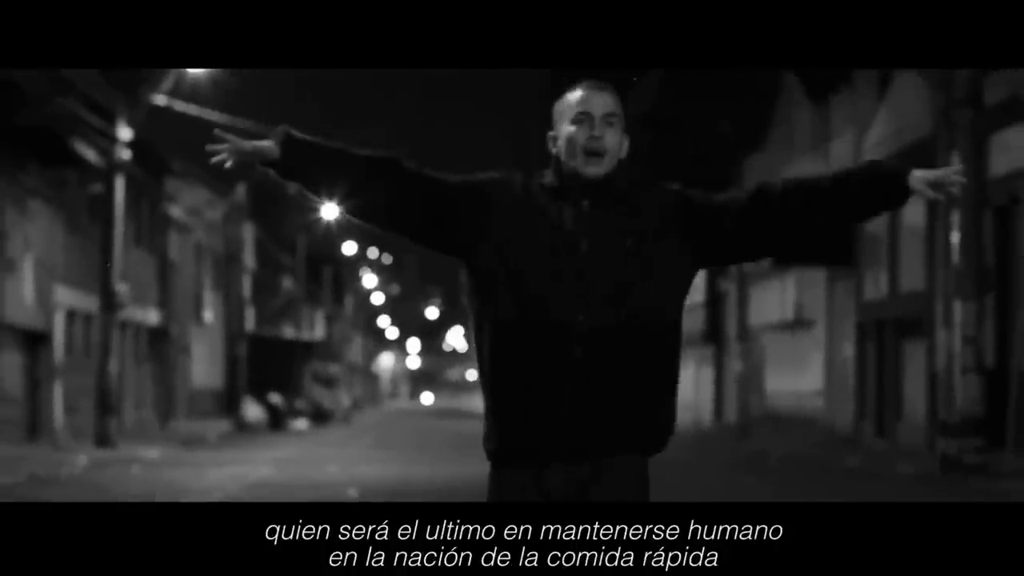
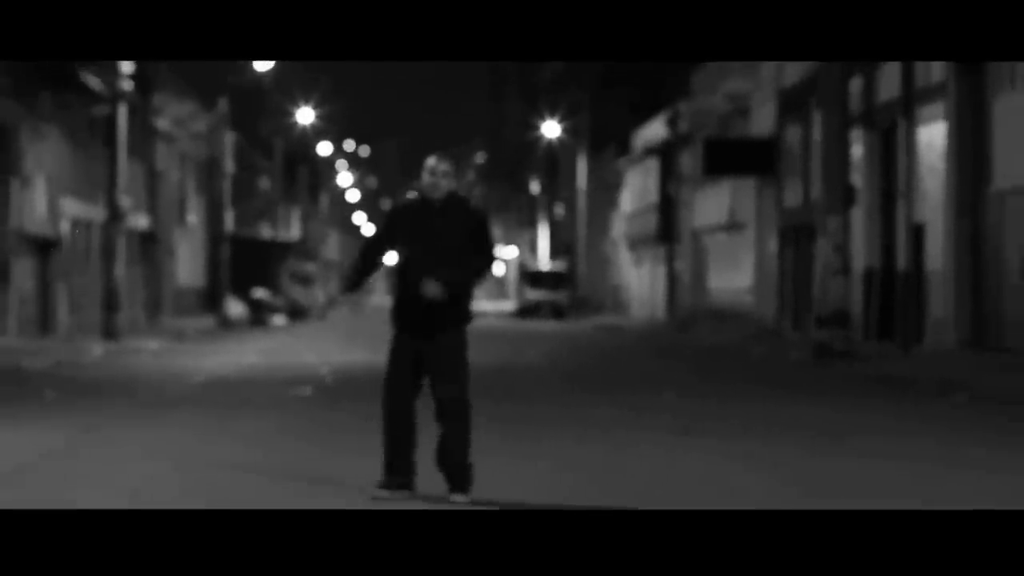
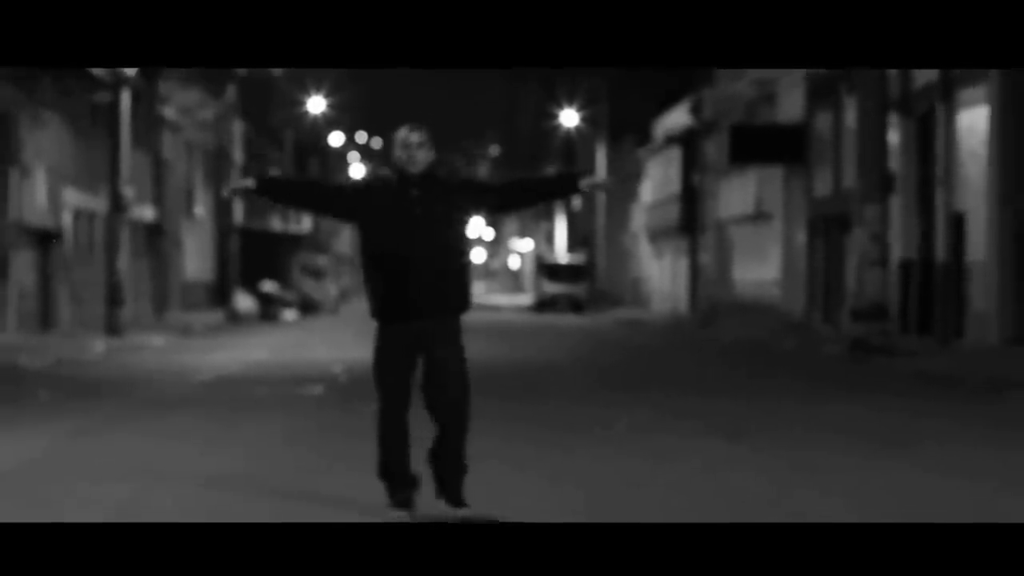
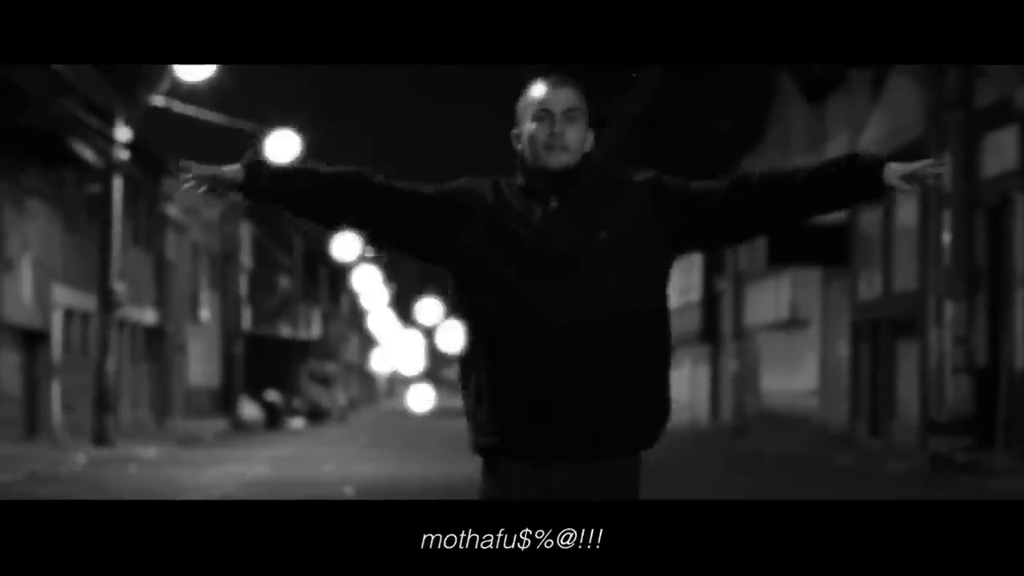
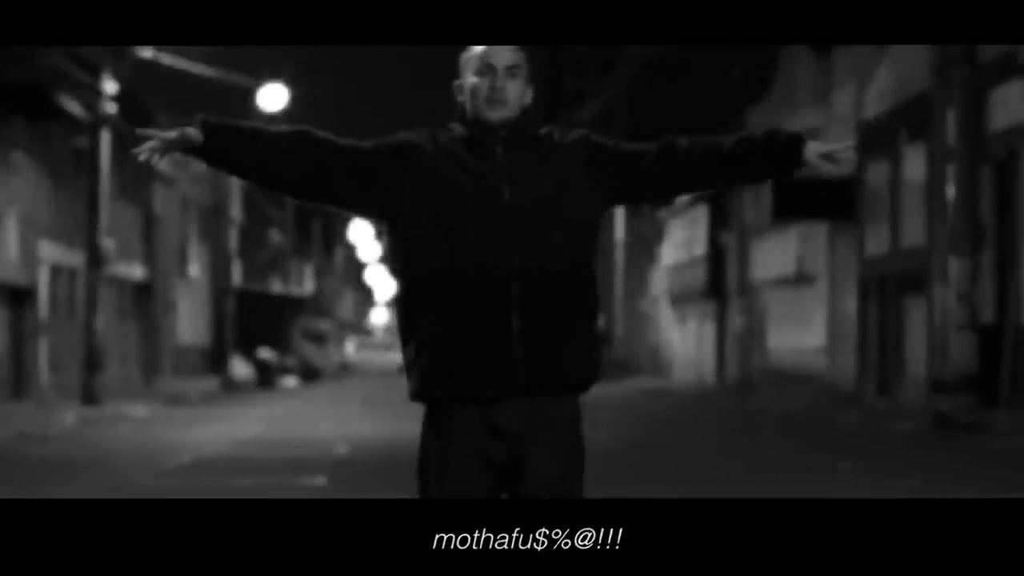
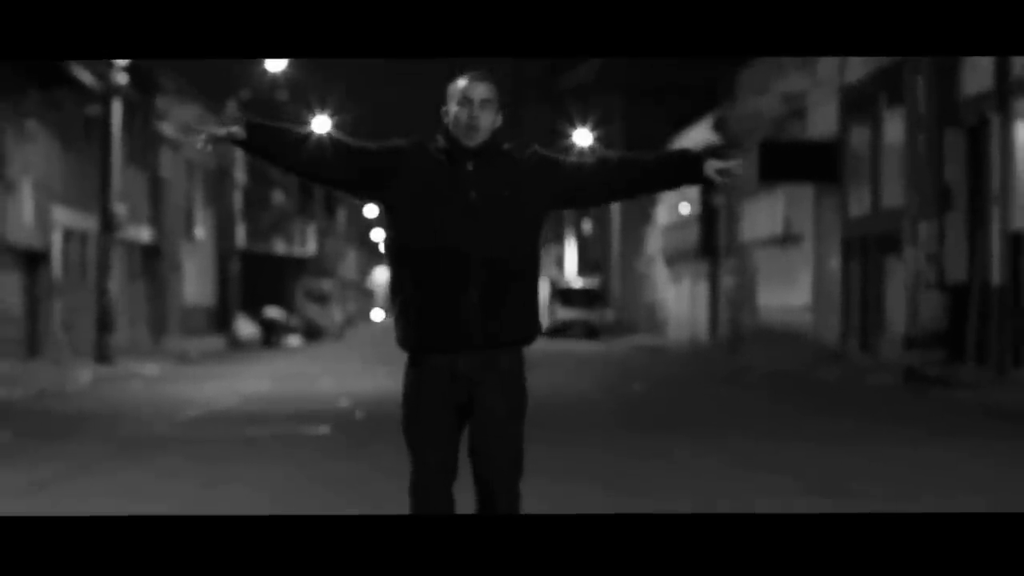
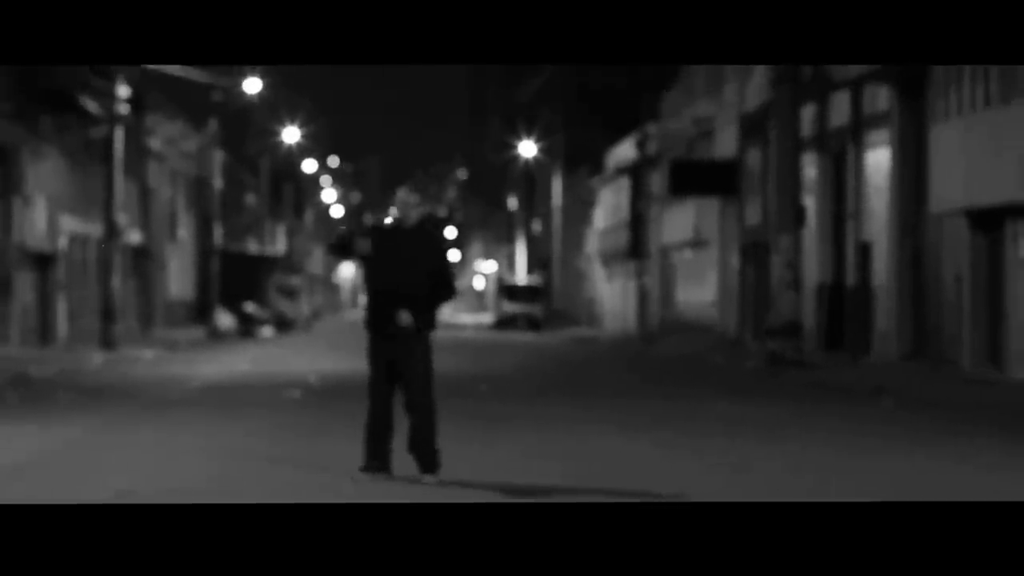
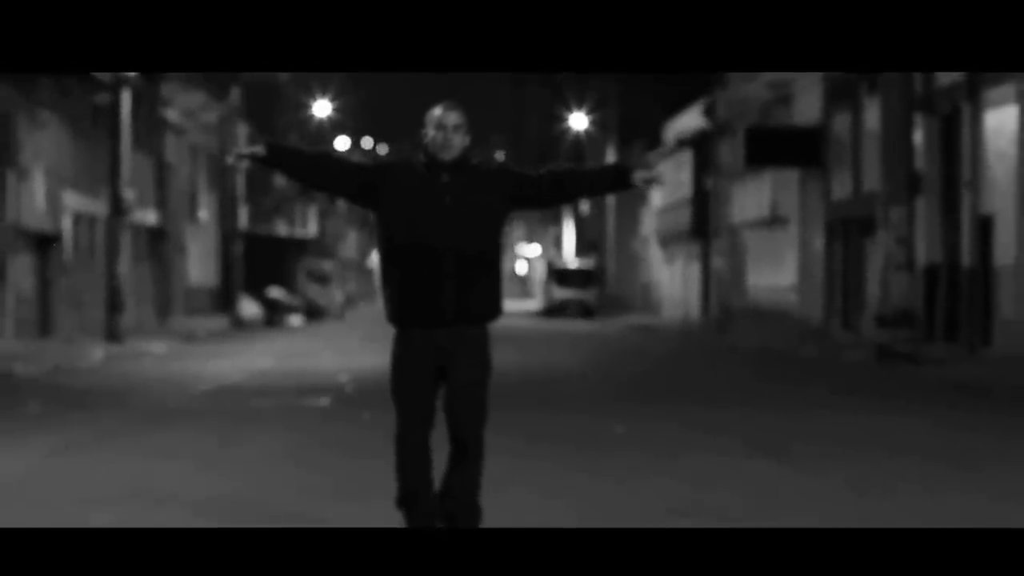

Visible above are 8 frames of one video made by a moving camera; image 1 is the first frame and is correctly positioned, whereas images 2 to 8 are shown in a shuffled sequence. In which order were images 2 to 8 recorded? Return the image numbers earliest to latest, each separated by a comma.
4, 5, 6, 8, 3, 2, 7
